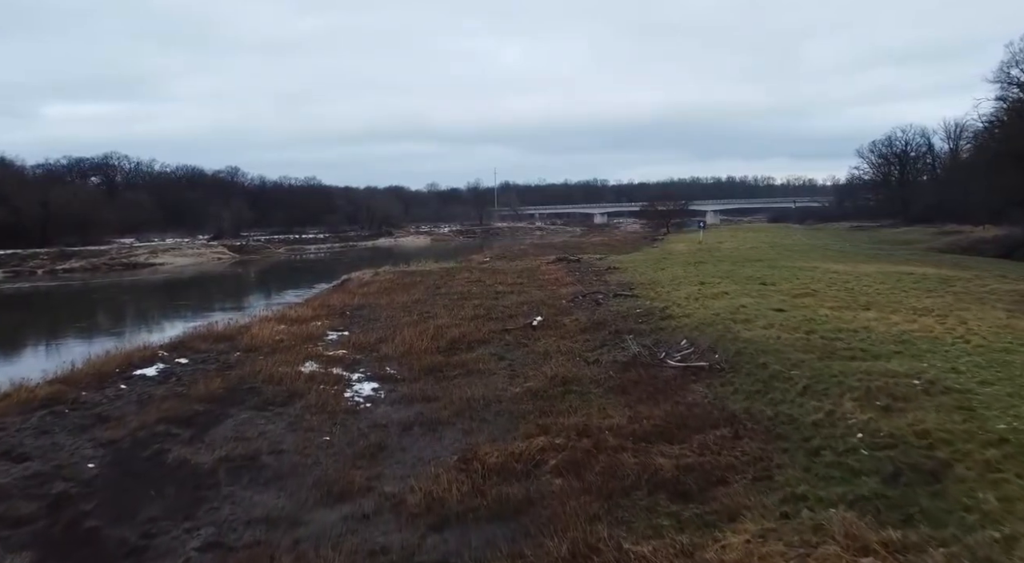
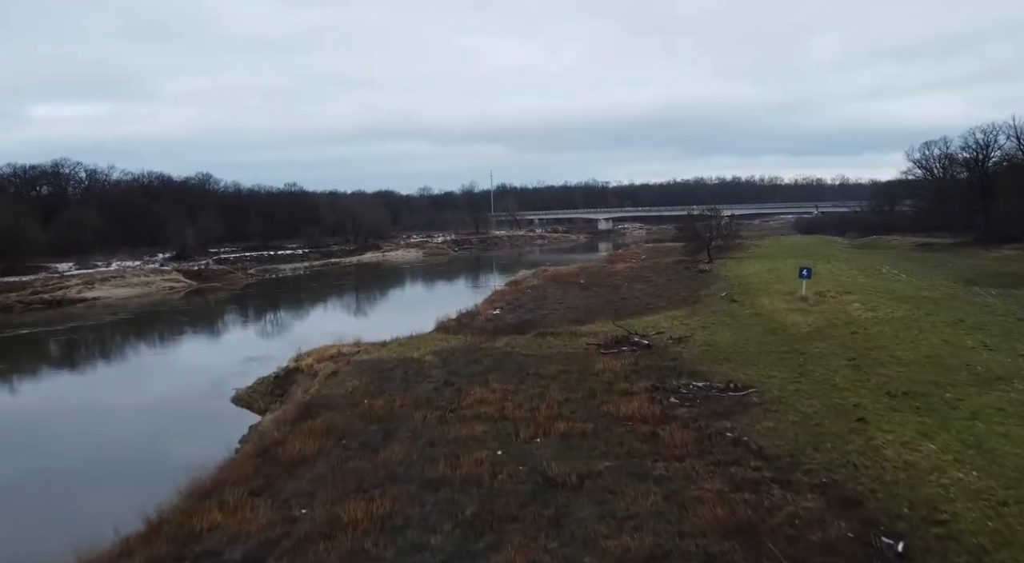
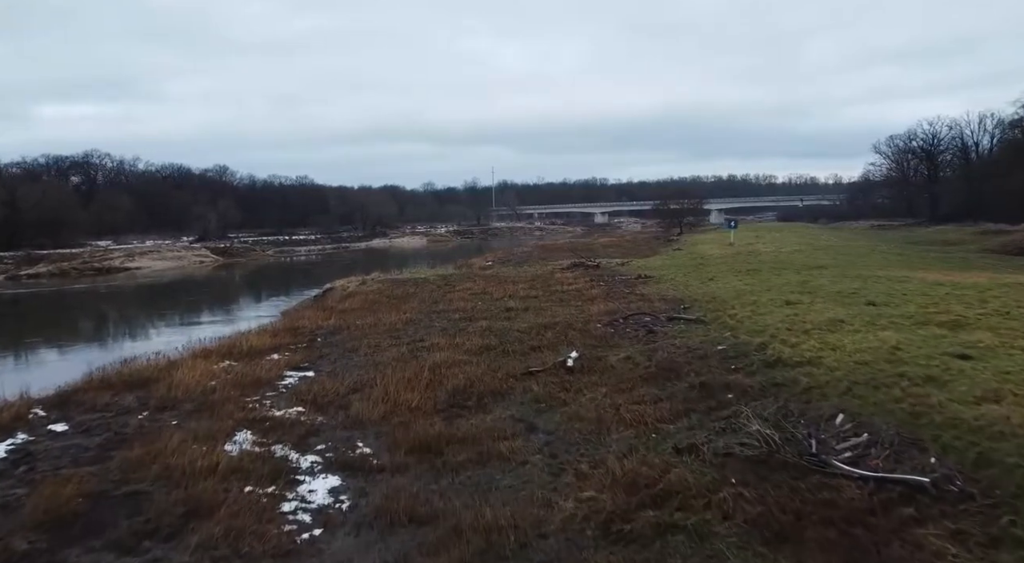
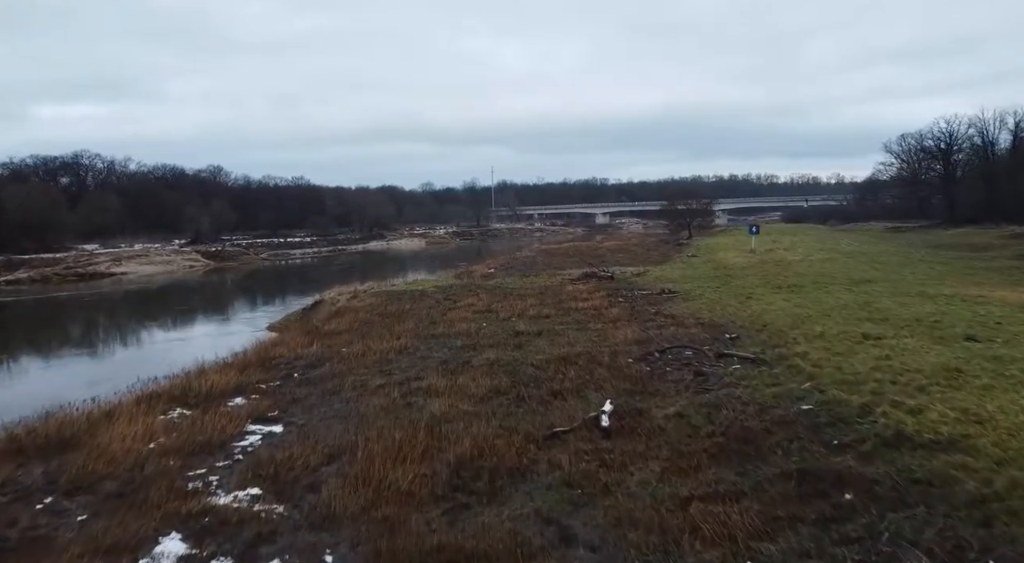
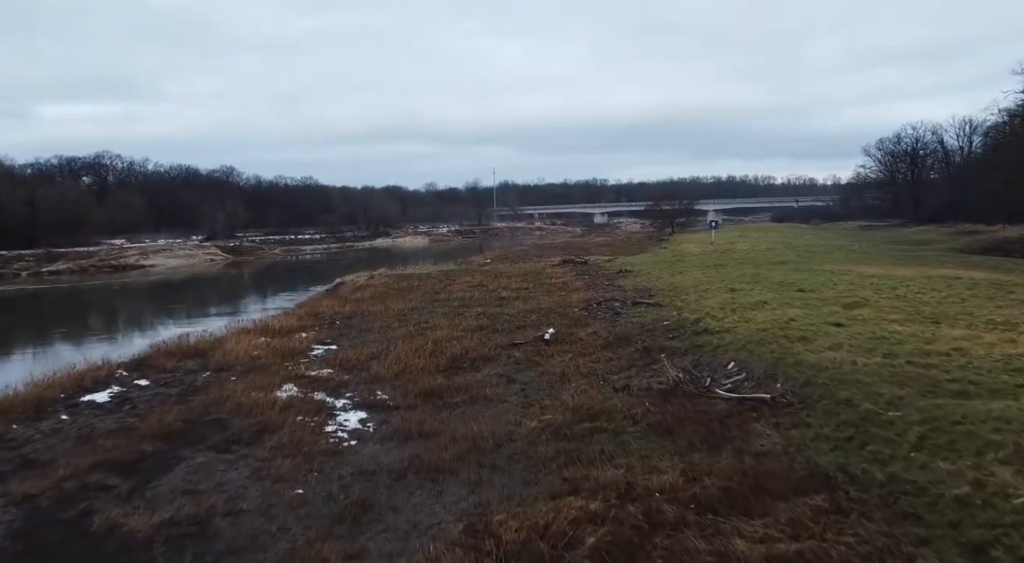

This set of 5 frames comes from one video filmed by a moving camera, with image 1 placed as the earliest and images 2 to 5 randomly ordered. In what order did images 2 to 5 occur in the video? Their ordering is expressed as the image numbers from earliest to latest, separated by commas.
5, 3, 4, 2
